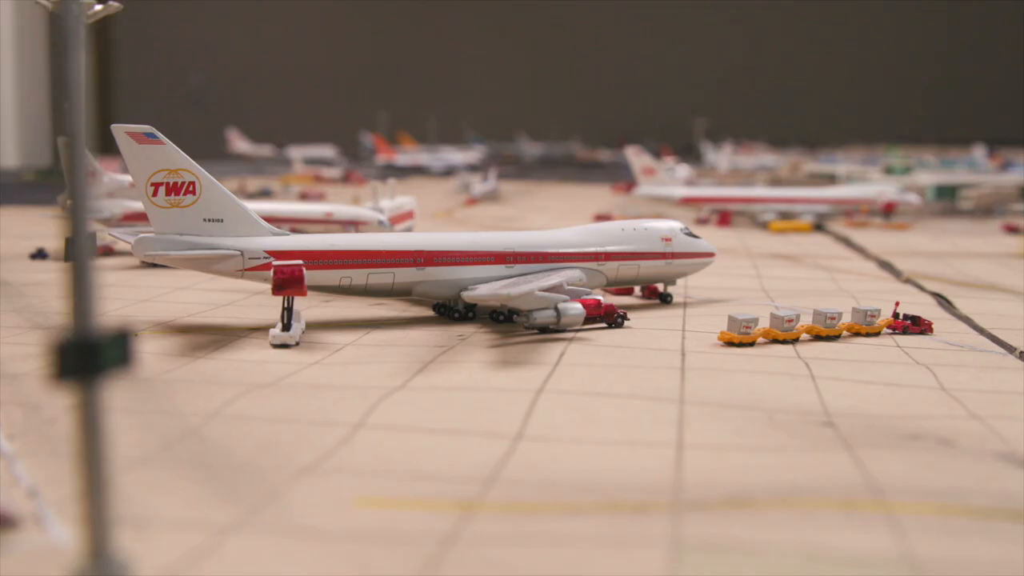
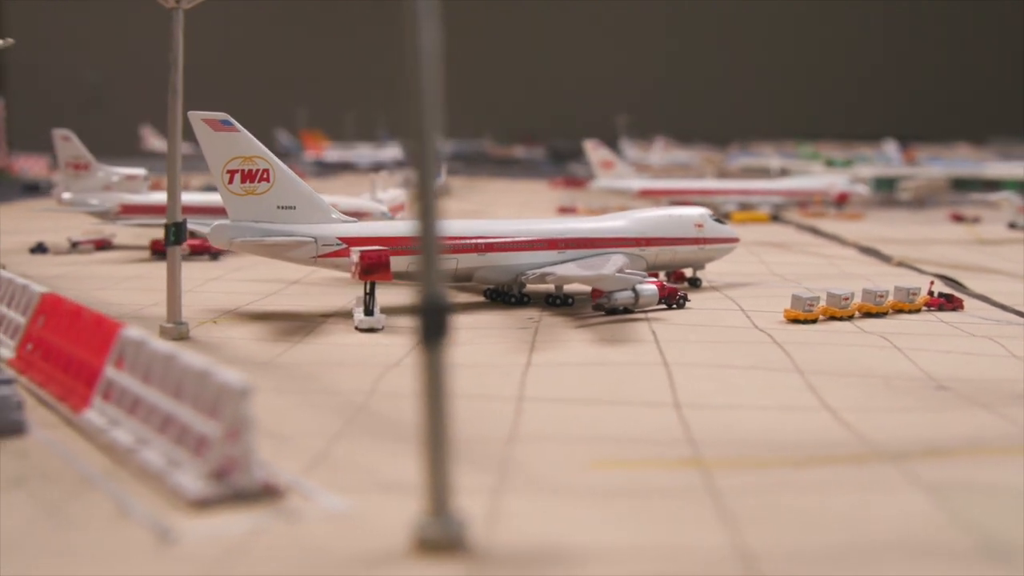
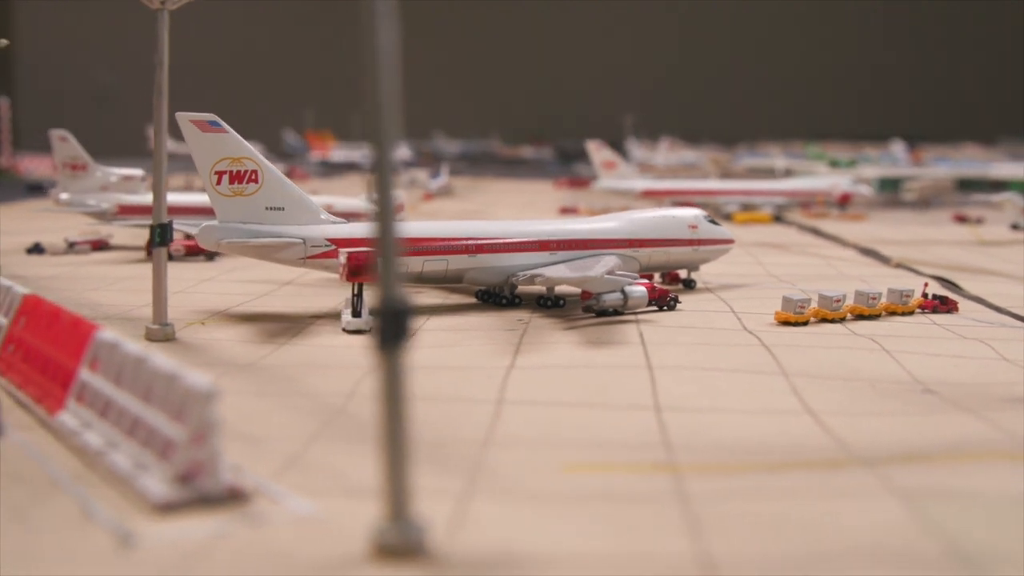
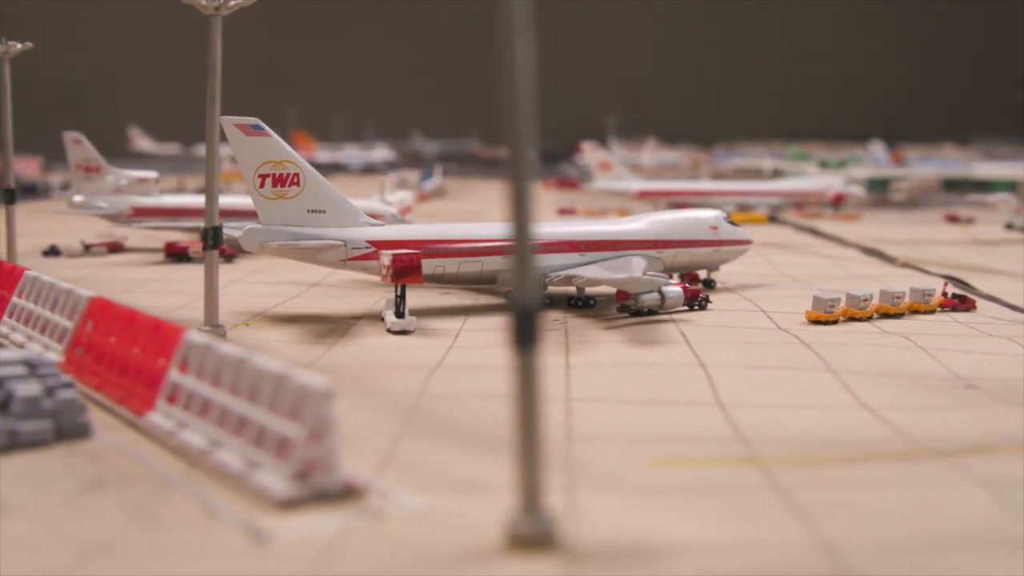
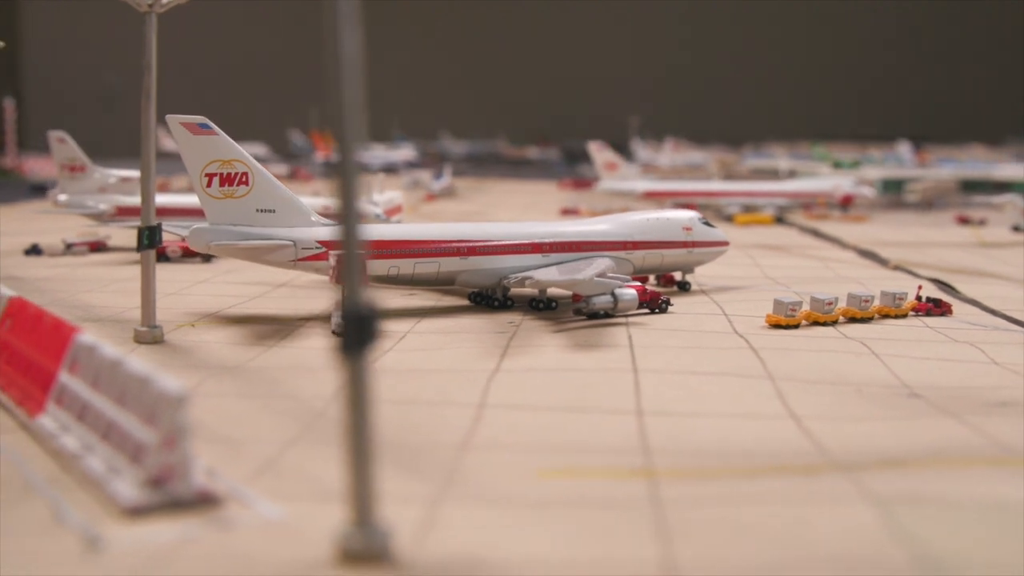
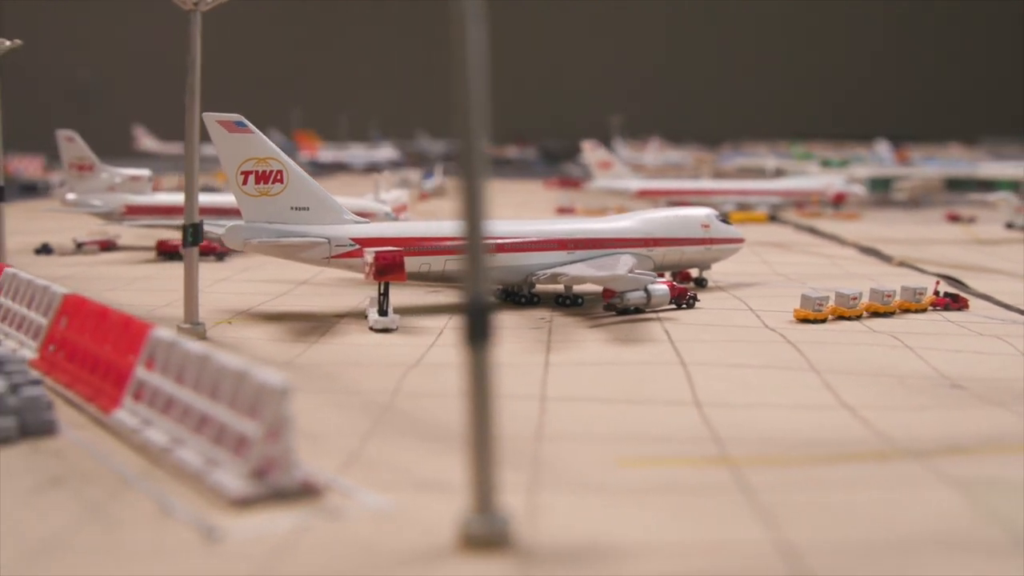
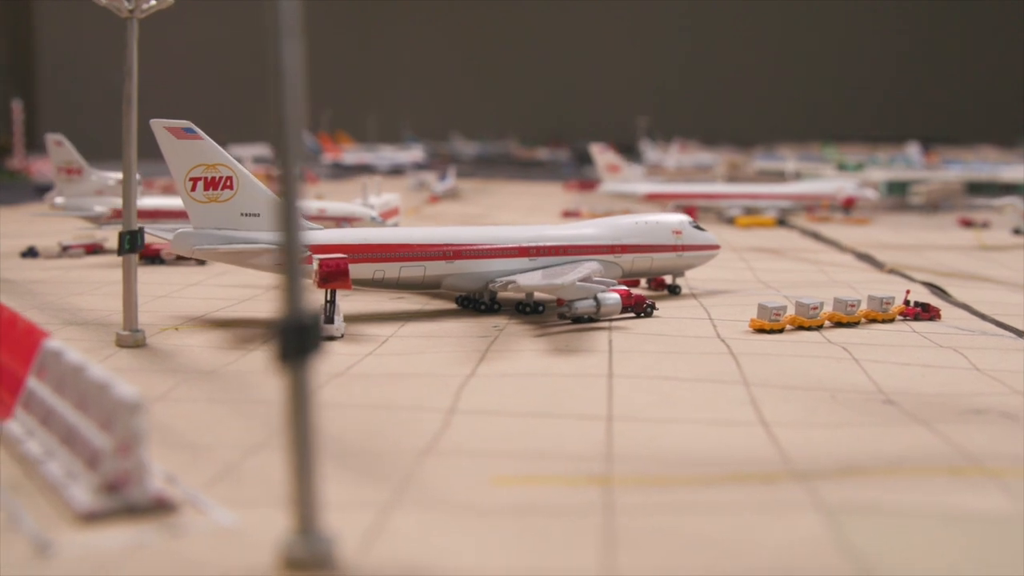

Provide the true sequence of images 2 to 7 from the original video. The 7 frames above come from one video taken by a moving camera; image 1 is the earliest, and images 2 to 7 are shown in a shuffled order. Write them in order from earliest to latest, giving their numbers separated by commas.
7, 5, 3, 2, 6, 4
